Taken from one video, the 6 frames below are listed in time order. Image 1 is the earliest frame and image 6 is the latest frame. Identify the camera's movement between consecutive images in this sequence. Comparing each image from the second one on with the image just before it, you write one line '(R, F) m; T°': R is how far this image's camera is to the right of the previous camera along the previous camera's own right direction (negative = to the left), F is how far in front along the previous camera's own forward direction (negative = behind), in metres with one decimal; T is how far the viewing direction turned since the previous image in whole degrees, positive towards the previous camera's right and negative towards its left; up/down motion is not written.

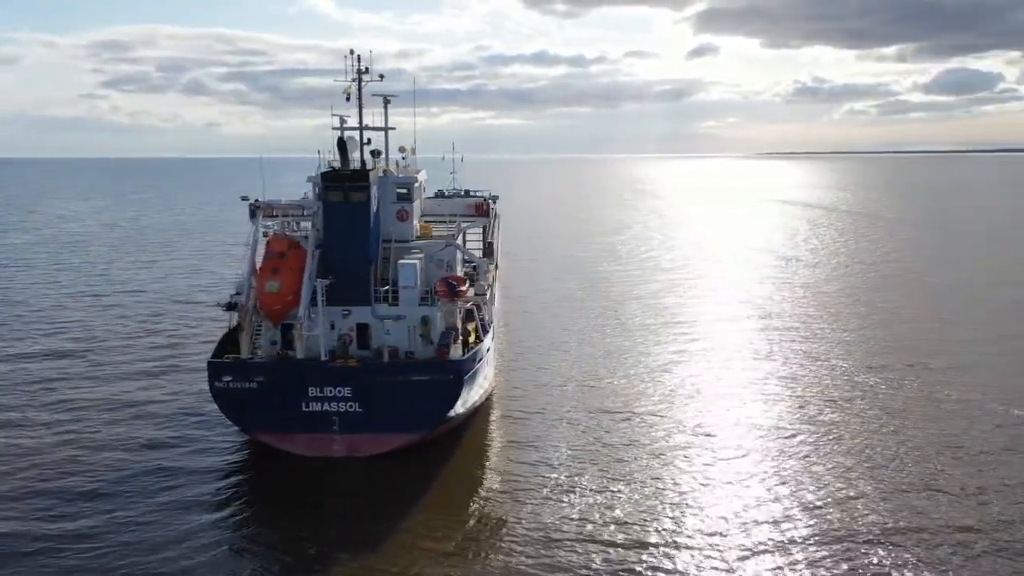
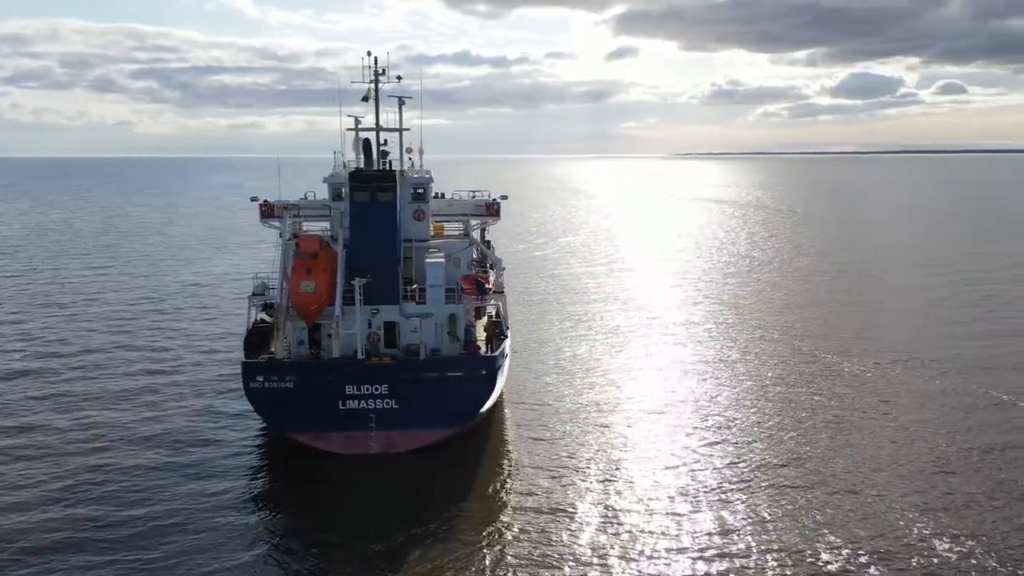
(-3.0, -0.5) m; +5°
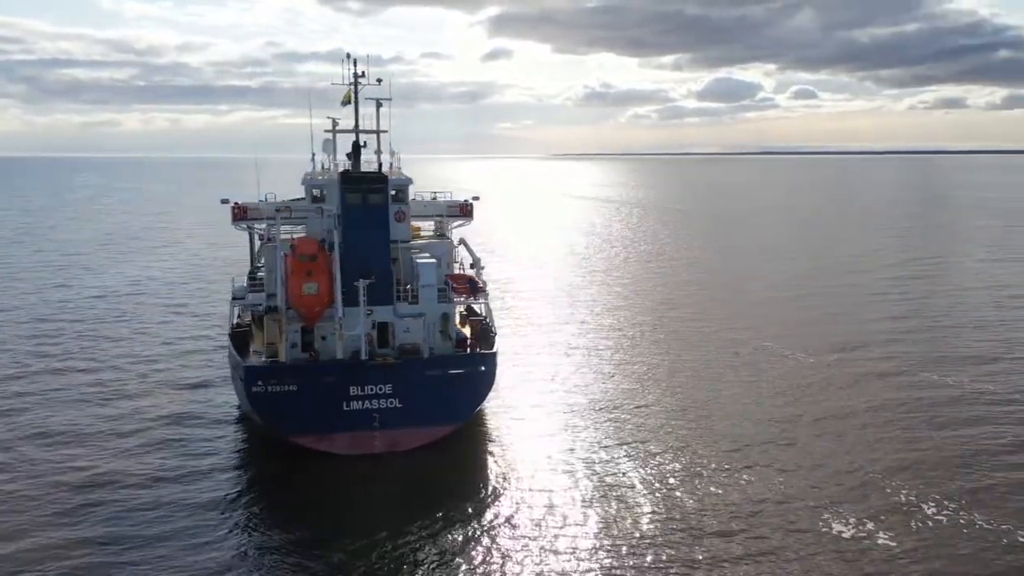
(-3.3, -0.6) m; +8°
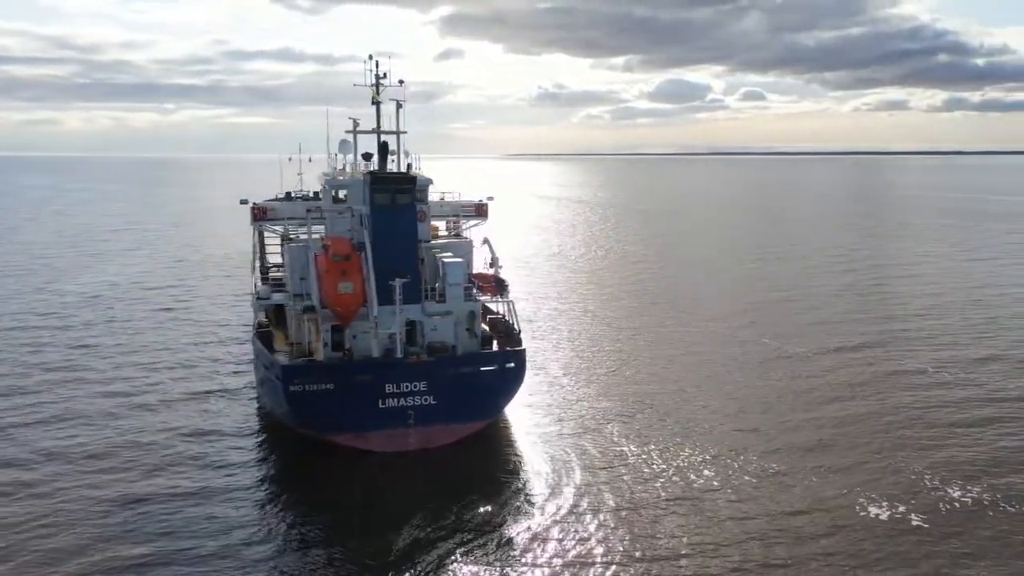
(-2.2, -0.5) m; +3°
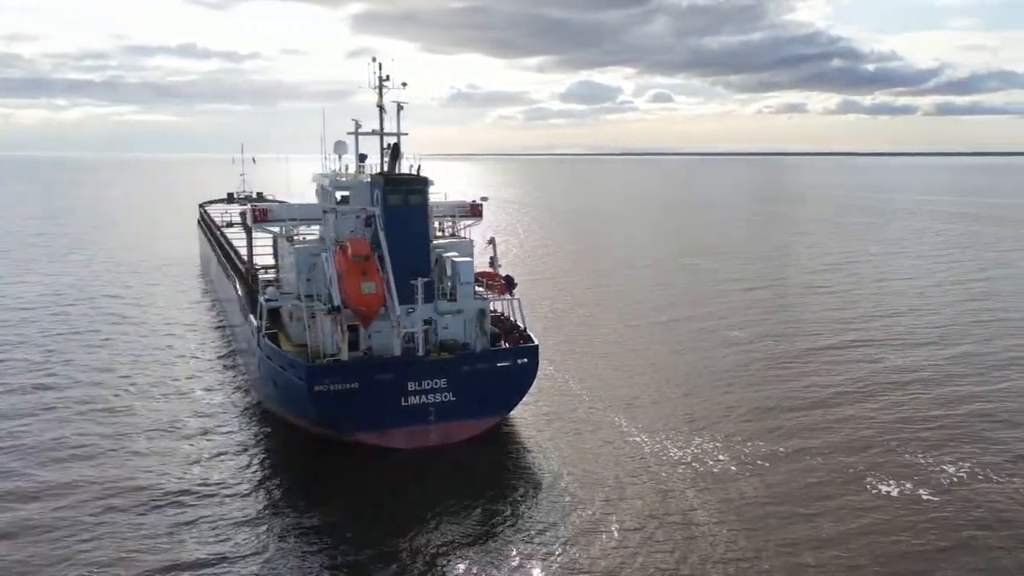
(-2.9, -0.6) m; +5°
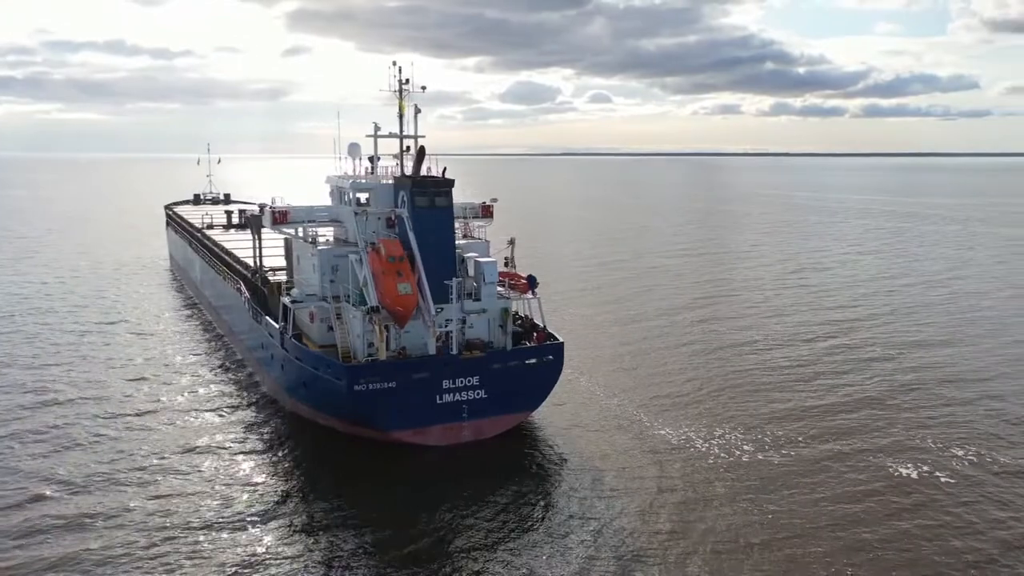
(-2.6, -0.6) m; +4°
